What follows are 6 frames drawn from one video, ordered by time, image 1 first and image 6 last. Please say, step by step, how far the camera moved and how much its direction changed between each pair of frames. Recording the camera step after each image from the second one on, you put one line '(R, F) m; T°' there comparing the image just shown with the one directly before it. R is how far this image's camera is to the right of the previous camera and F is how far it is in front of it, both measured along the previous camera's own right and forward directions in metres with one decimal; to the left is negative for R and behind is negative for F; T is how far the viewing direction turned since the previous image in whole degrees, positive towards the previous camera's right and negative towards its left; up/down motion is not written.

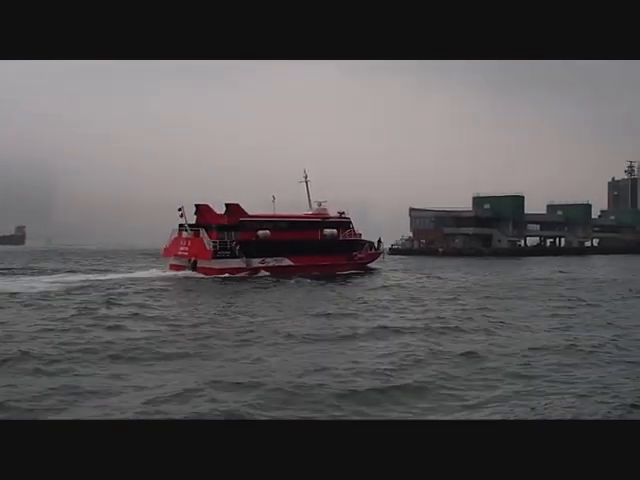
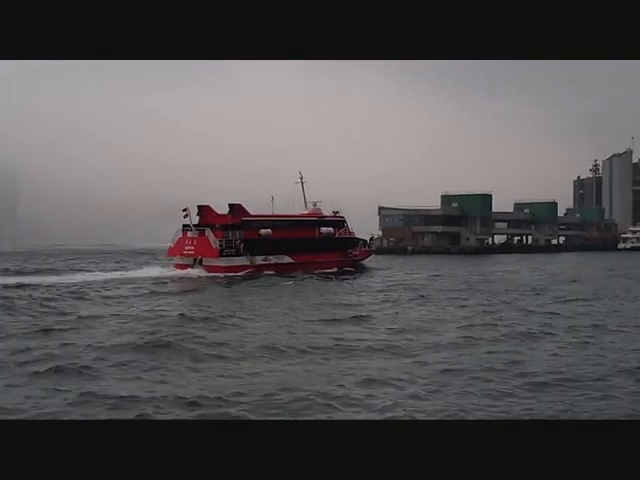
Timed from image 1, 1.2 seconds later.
(-0.4, -0.4) m; +2°
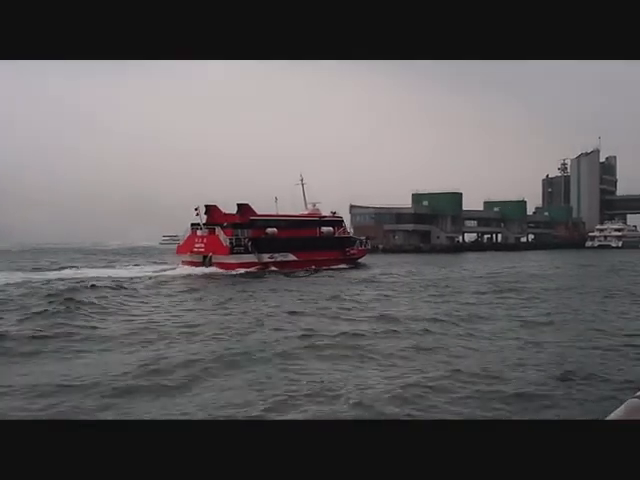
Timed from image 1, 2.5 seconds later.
(-0.5, -0.4) m; +2°
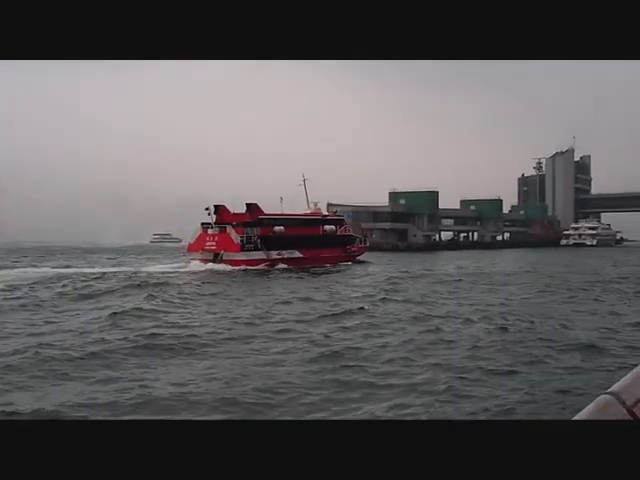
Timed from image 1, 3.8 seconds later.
(-0.5, -0.3) m; +2°
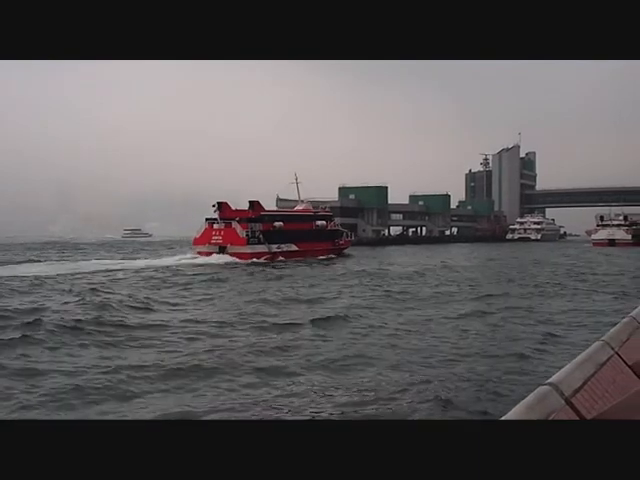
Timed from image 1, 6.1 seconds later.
(-0.8, -0.7) m; +4°
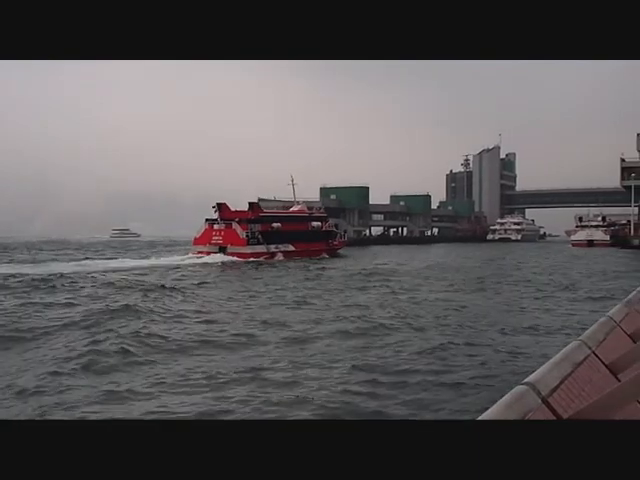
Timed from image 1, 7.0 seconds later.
(-0.3, -0.2) m; +1°
